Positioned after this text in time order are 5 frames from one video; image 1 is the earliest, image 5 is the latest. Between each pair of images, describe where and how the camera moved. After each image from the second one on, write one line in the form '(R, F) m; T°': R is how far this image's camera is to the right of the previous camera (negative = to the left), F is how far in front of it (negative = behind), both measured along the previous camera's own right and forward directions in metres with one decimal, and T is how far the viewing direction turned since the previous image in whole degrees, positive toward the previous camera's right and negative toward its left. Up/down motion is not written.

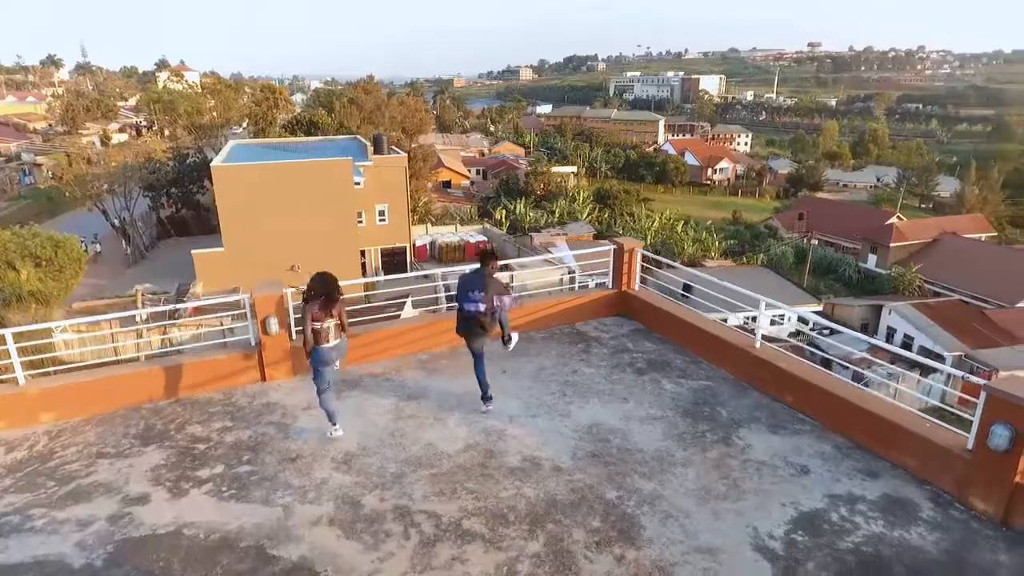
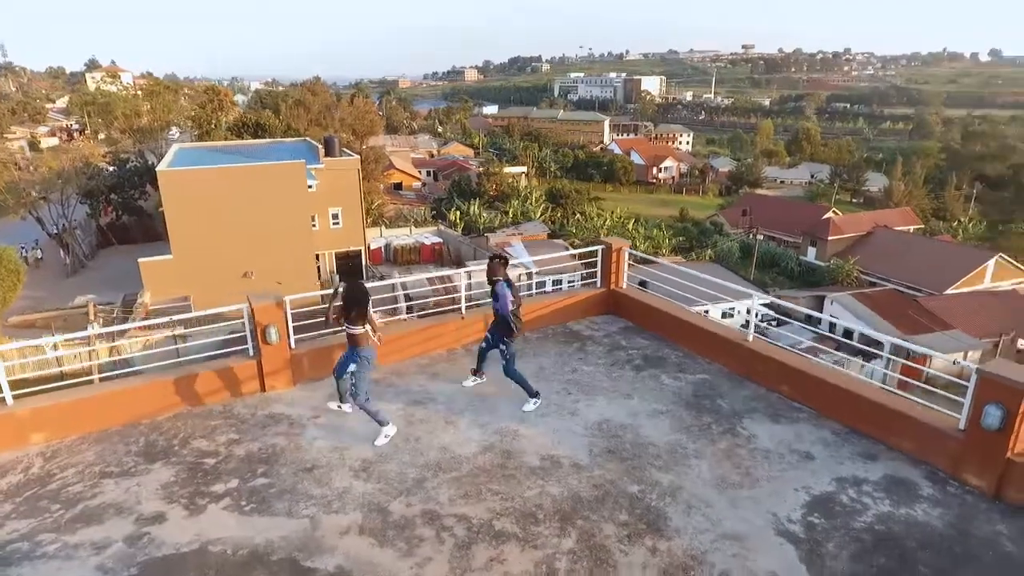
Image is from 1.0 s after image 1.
(-0.4, 0.0) m; +5°
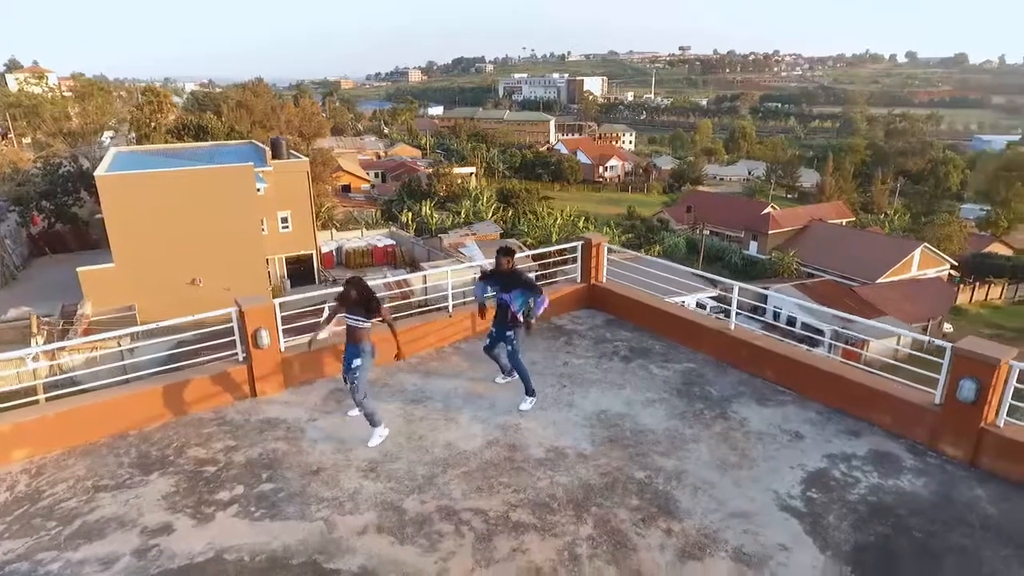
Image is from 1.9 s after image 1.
(-0.3, 0.0) m; +5°
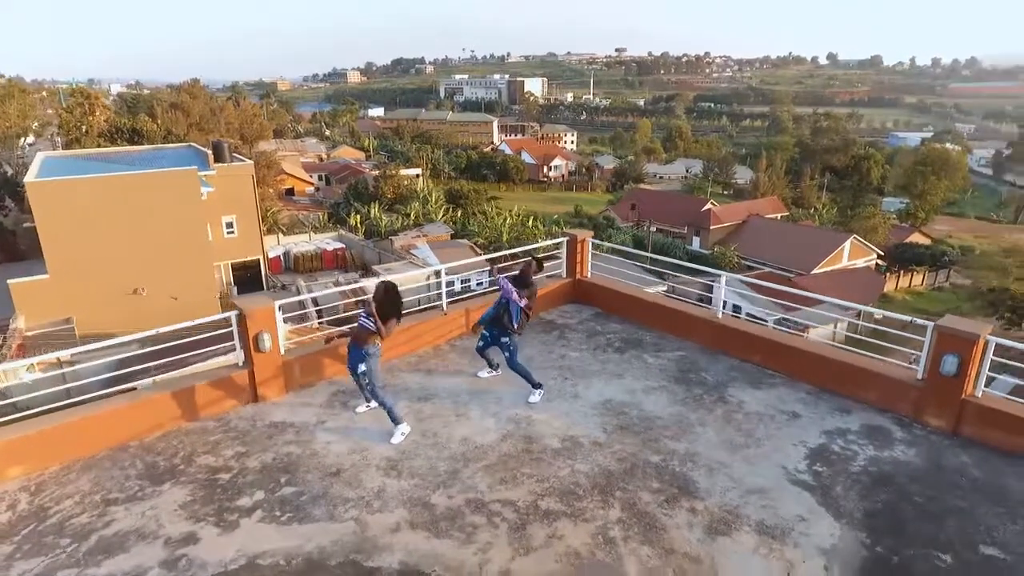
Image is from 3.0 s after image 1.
(-0.4, 0.0) m; +5°
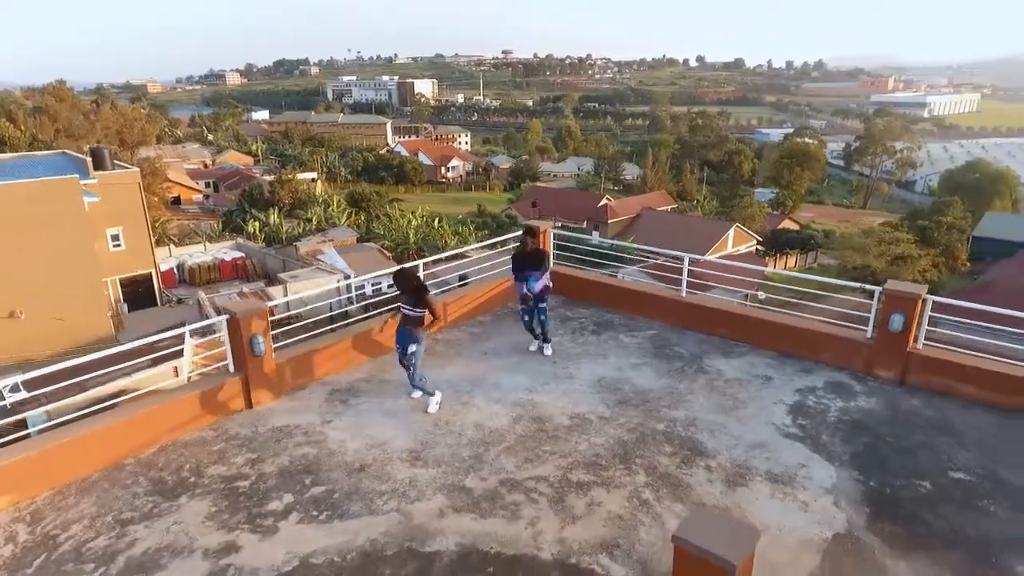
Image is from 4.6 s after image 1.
(-0.7, -0.1) m; +9°
